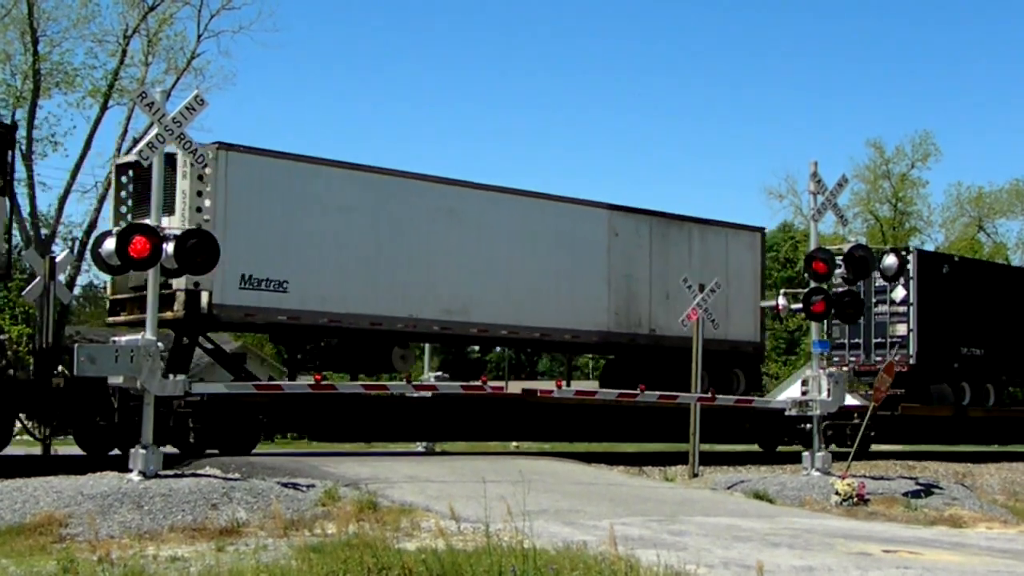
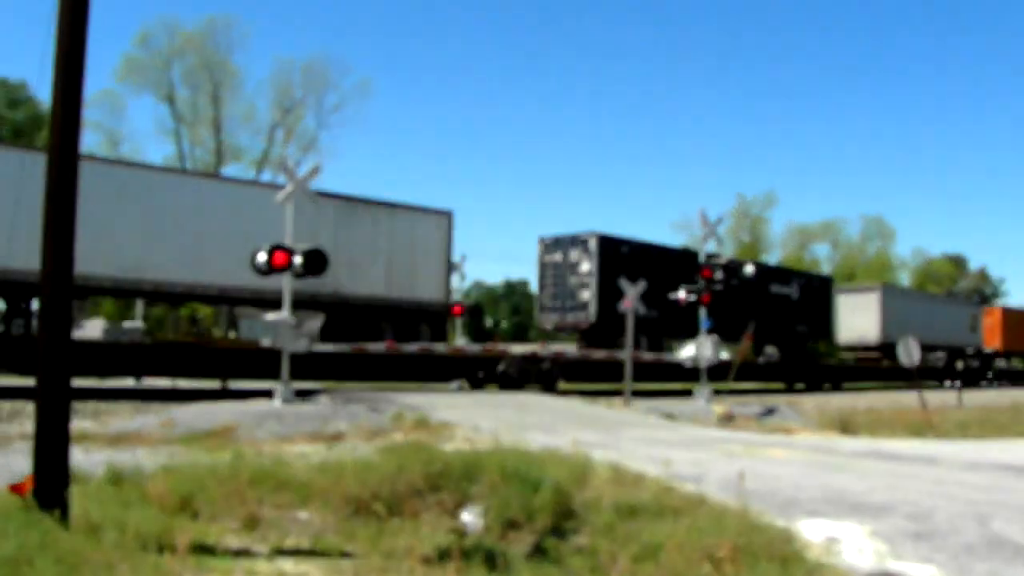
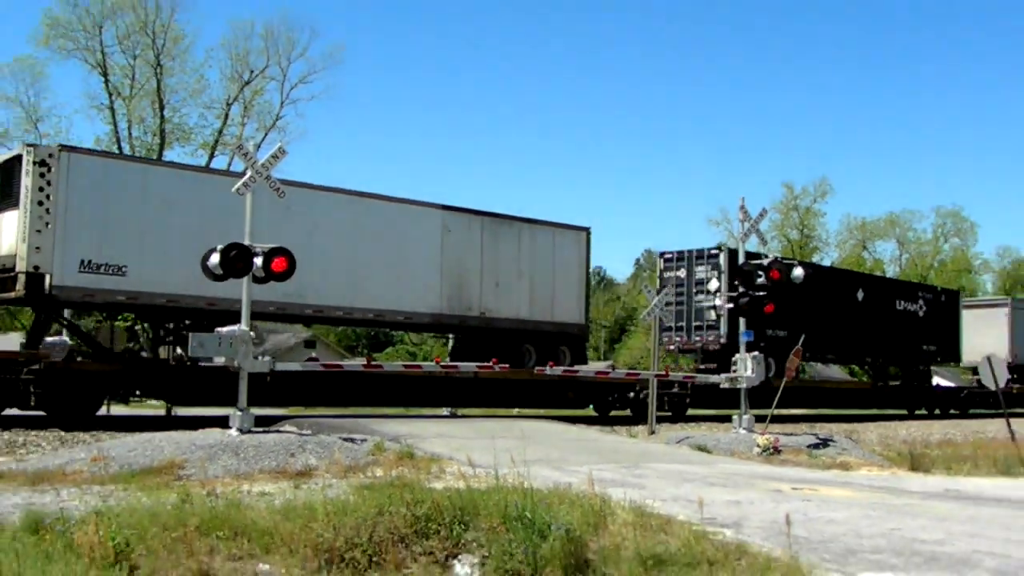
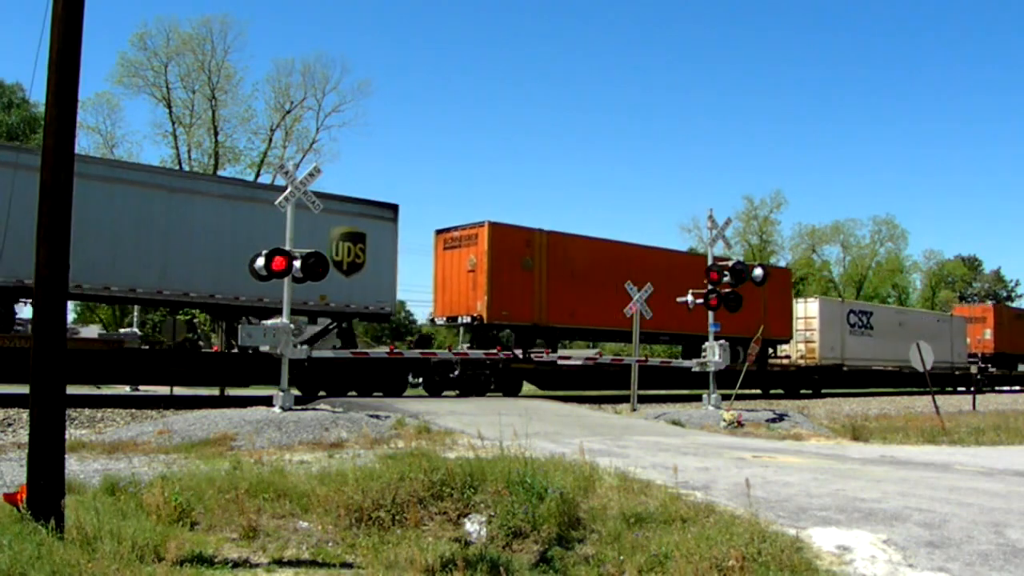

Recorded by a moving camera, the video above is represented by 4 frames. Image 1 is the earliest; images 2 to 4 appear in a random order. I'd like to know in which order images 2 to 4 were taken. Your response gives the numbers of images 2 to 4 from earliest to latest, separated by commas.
3, 2, 4
